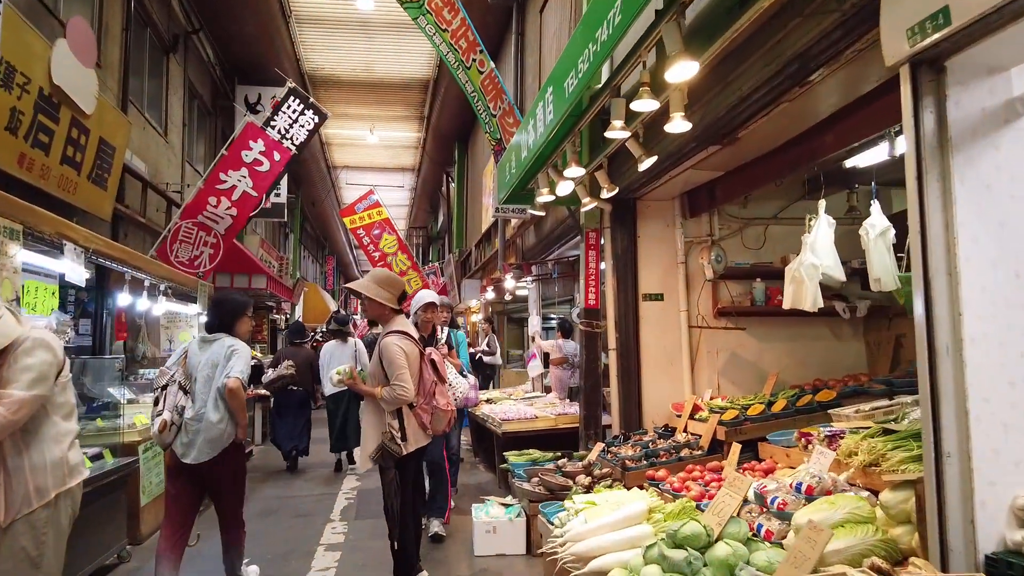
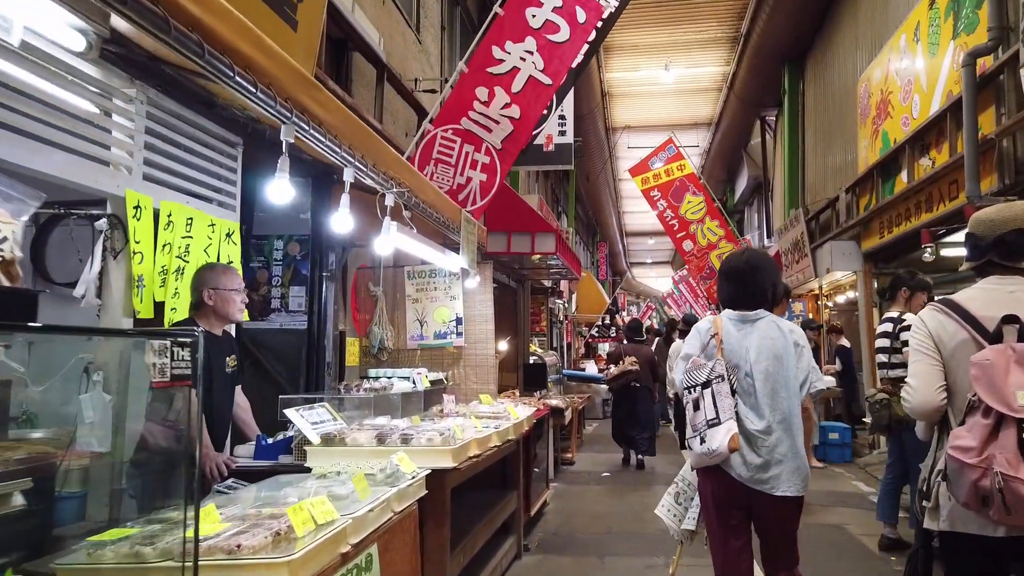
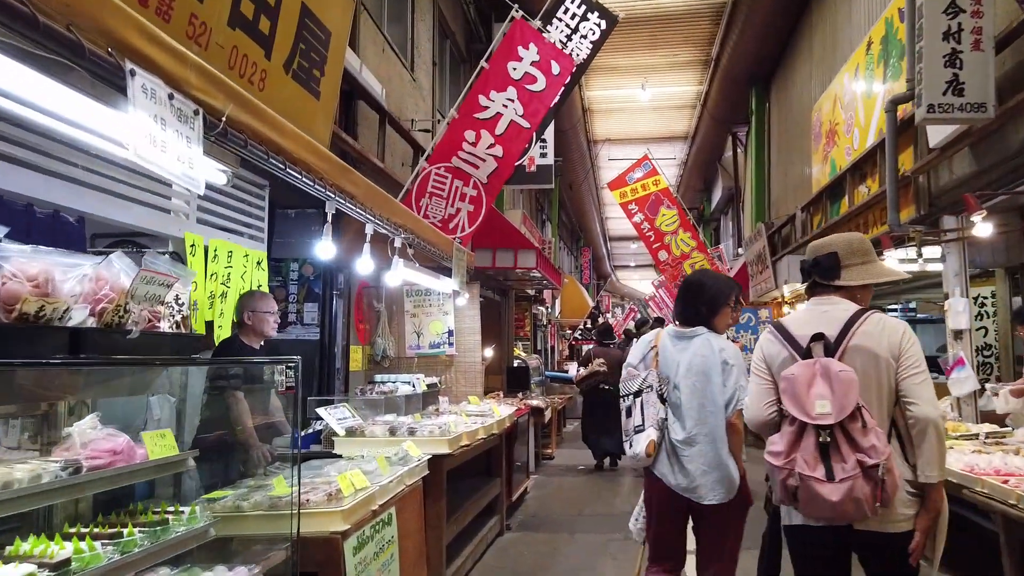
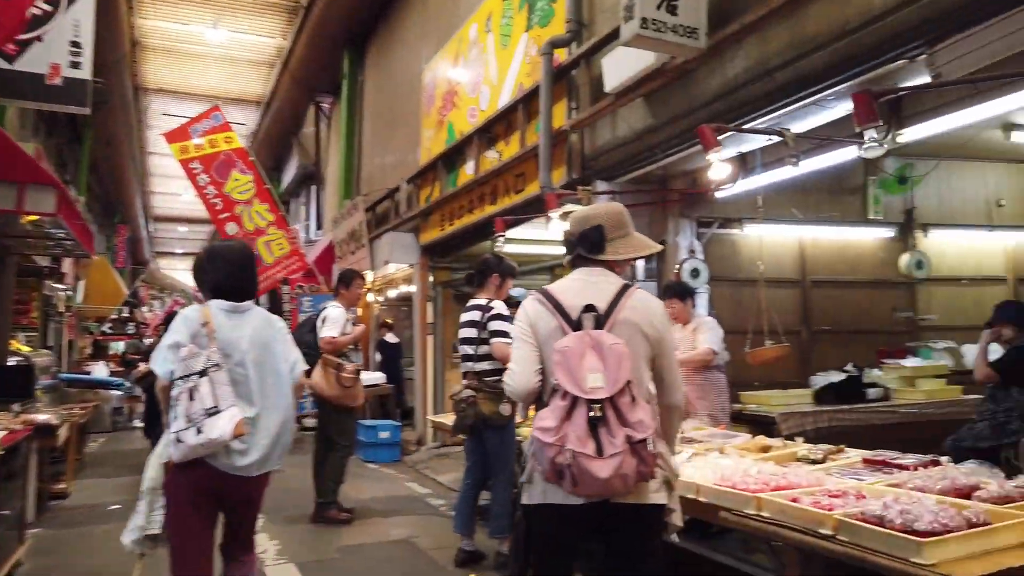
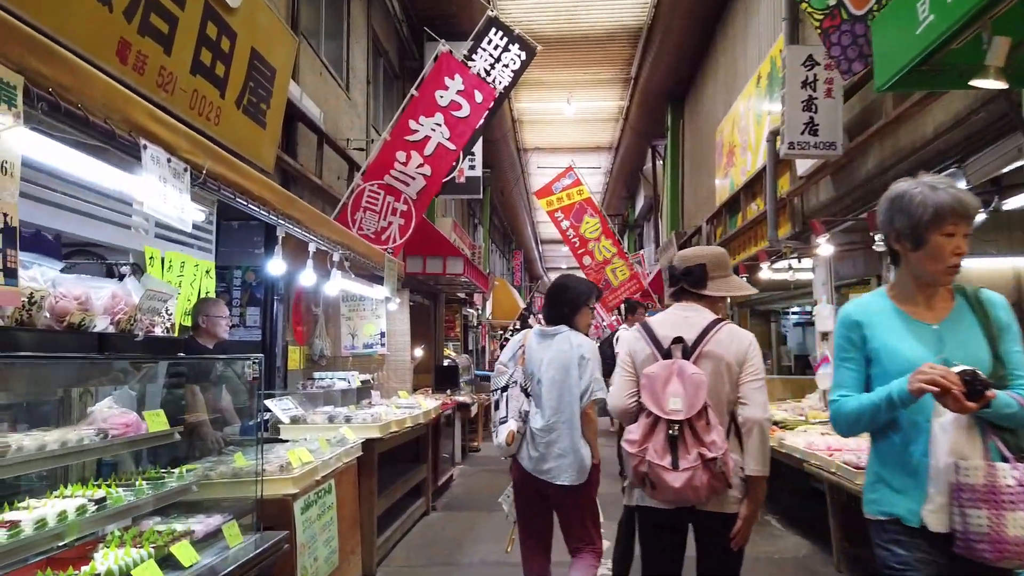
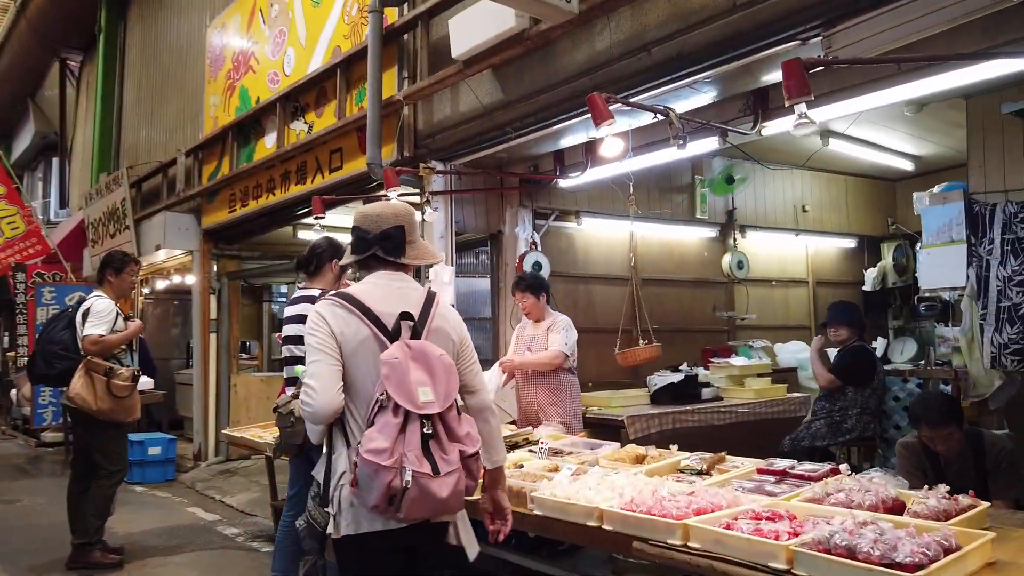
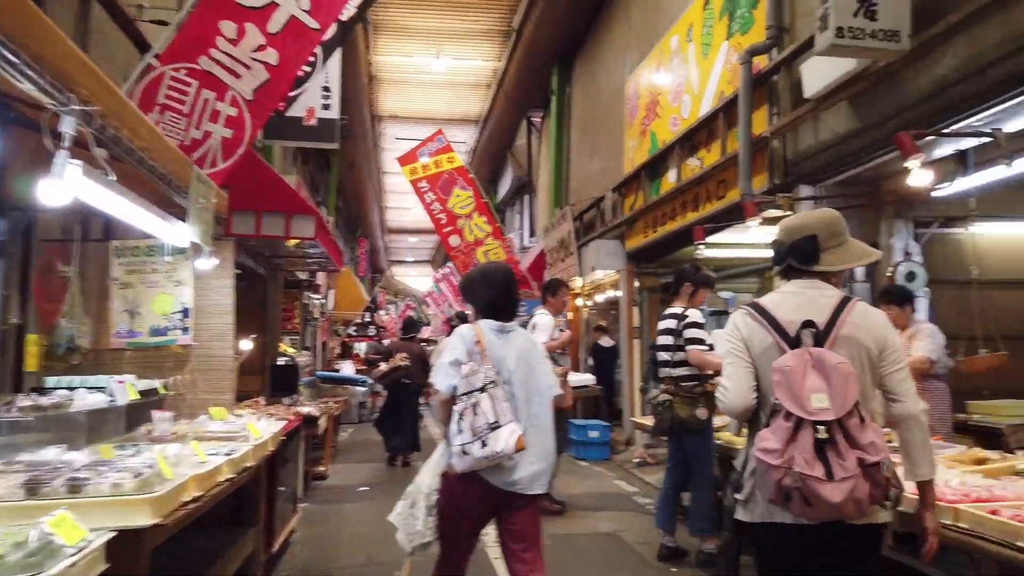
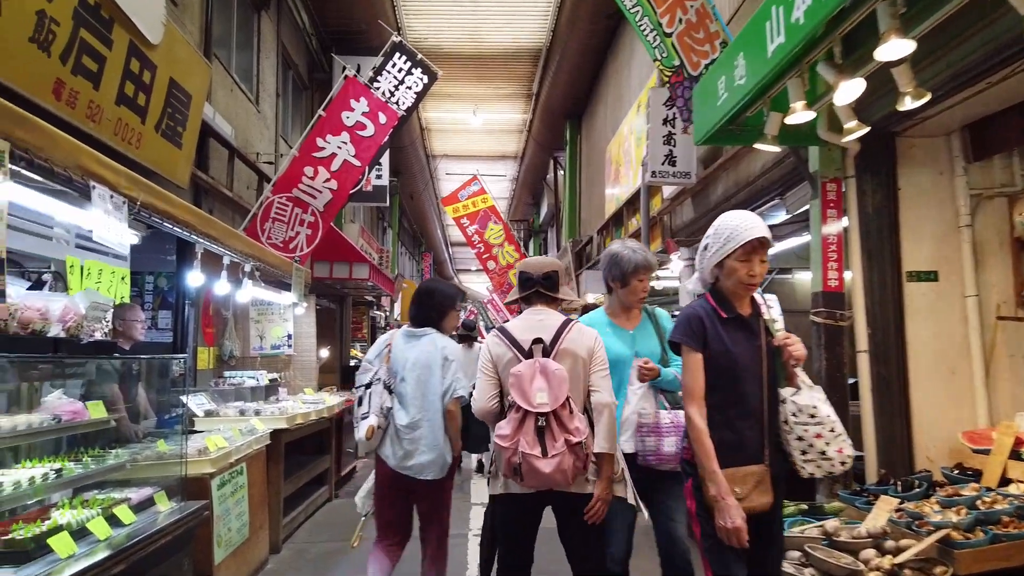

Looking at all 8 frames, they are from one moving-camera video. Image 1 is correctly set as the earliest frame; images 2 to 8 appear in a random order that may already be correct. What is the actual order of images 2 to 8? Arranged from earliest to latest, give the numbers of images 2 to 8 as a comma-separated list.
8, 5, 3, 2, 7, 4, 6
